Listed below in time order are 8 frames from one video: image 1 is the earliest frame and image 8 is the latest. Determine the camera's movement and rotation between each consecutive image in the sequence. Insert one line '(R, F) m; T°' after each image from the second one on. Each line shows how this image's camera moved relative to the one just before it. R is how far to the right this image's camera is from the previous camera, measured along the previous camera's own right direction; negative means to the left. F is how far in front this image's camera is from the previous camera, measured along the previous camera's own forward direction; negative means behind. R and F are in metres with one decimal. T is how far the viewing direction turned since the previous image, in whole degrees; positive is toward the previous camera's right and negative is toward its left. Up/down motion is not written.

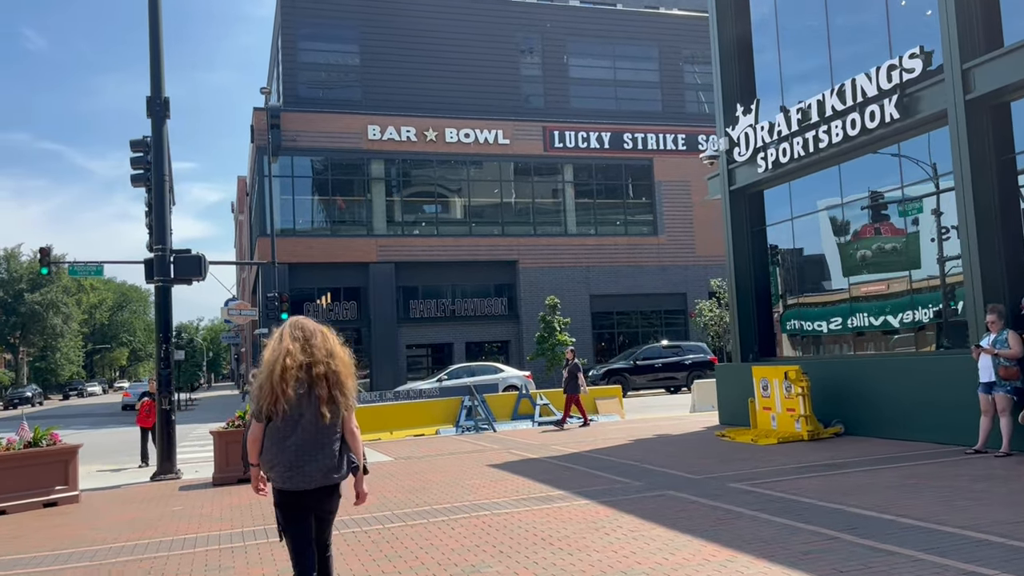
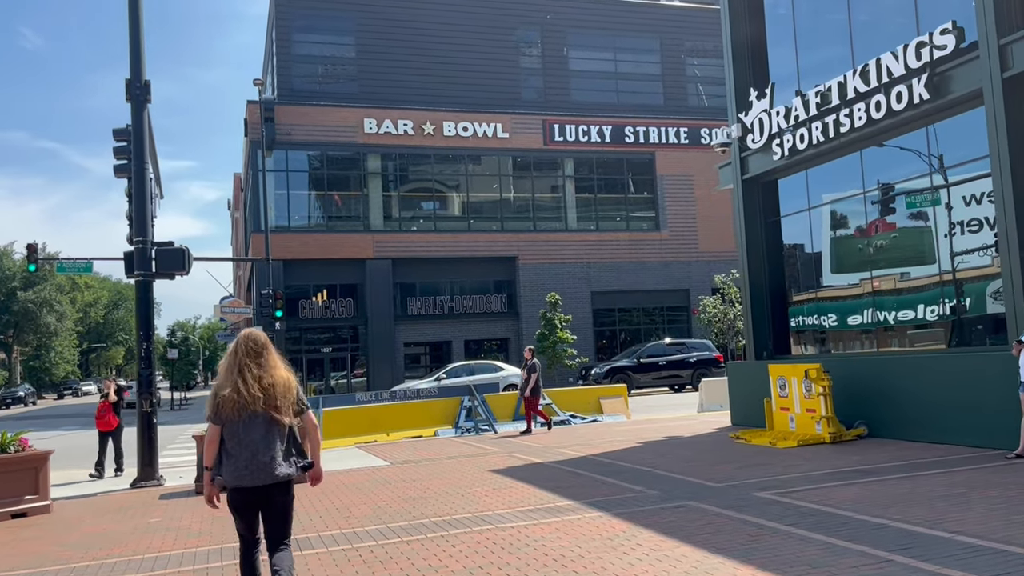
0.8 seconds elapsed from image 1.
(-0.1, +0.8) m; 0°
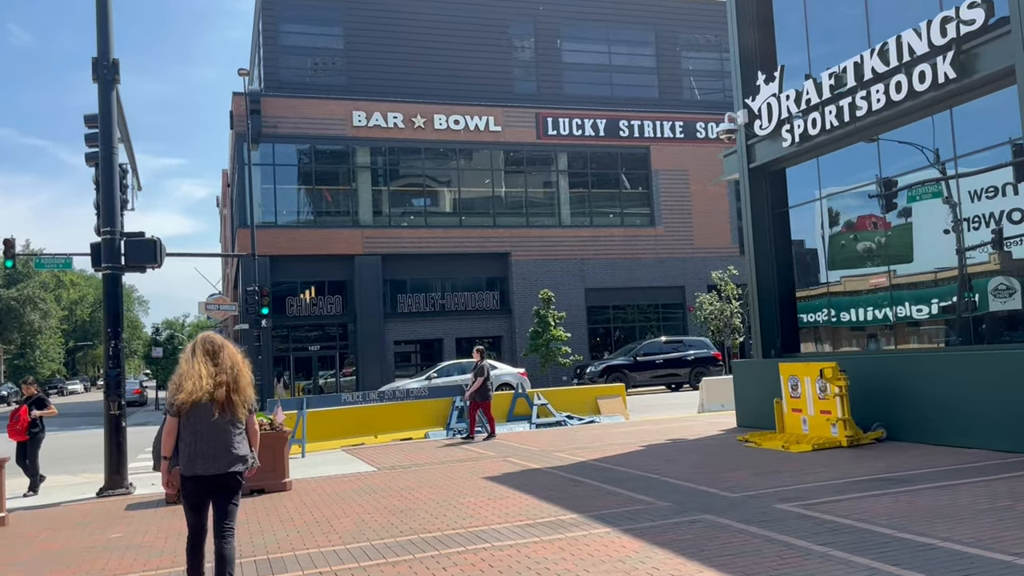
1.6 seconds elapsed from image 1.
(-0.1, +0.8) m; +1°
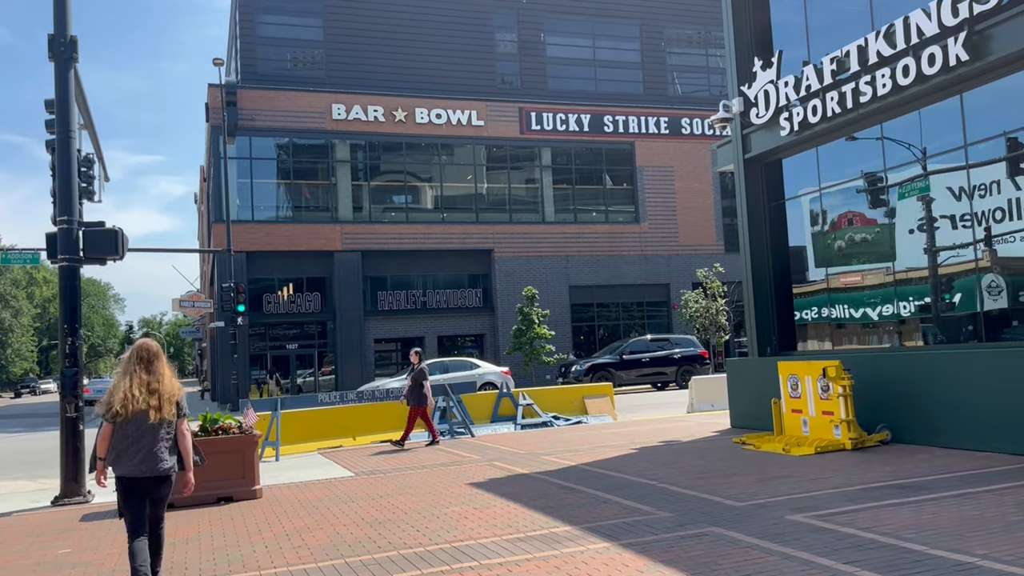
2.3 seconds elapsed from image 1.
(-0.1, +0.7) m; +1°
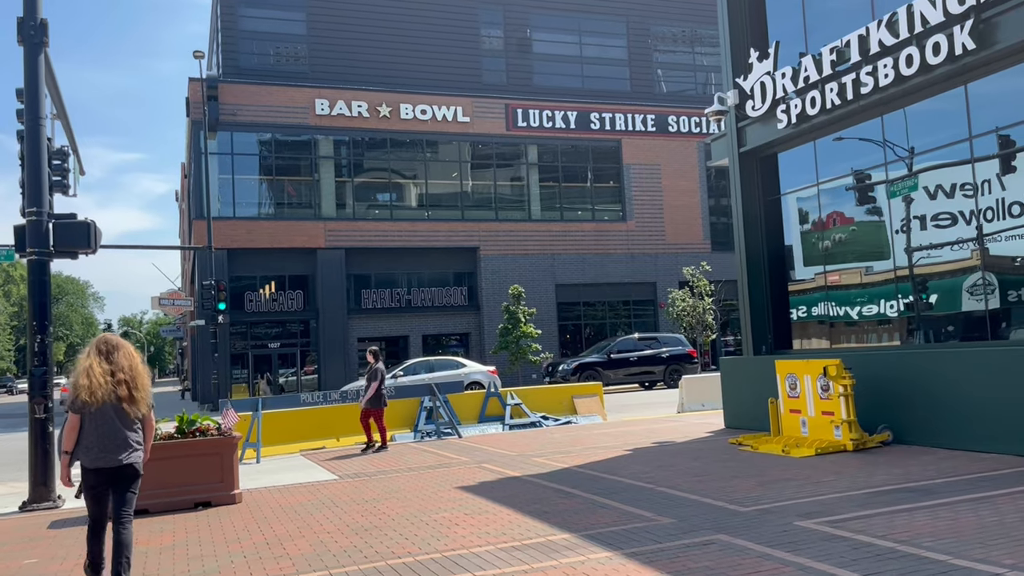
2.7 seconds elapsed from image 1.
(-0.1, +0.4) m; +1°
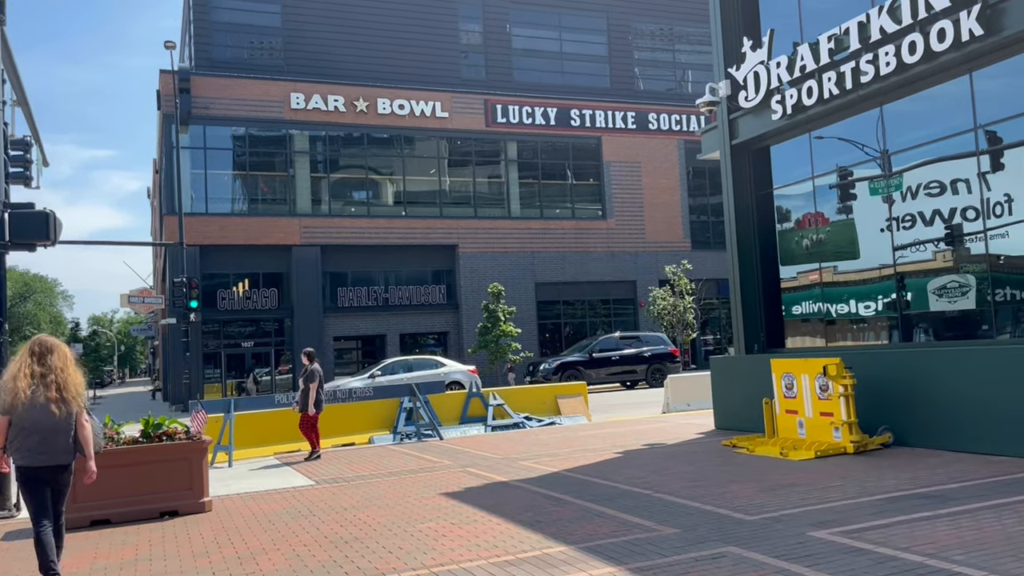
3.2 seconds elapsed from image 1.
(-0.1, +0.5) m; +2°
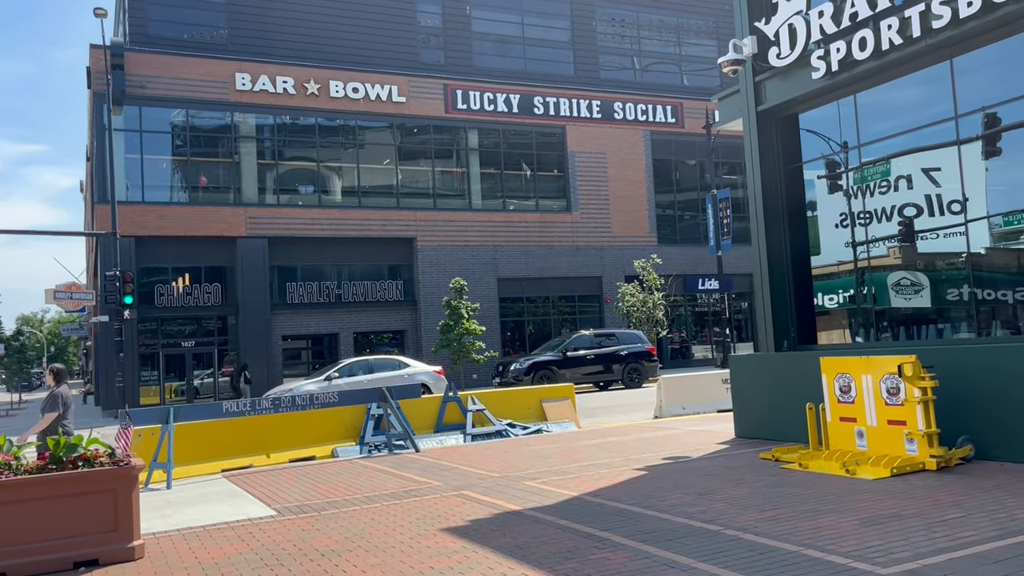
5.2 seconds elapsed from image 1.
(-0.6, +1.9) m; +4°
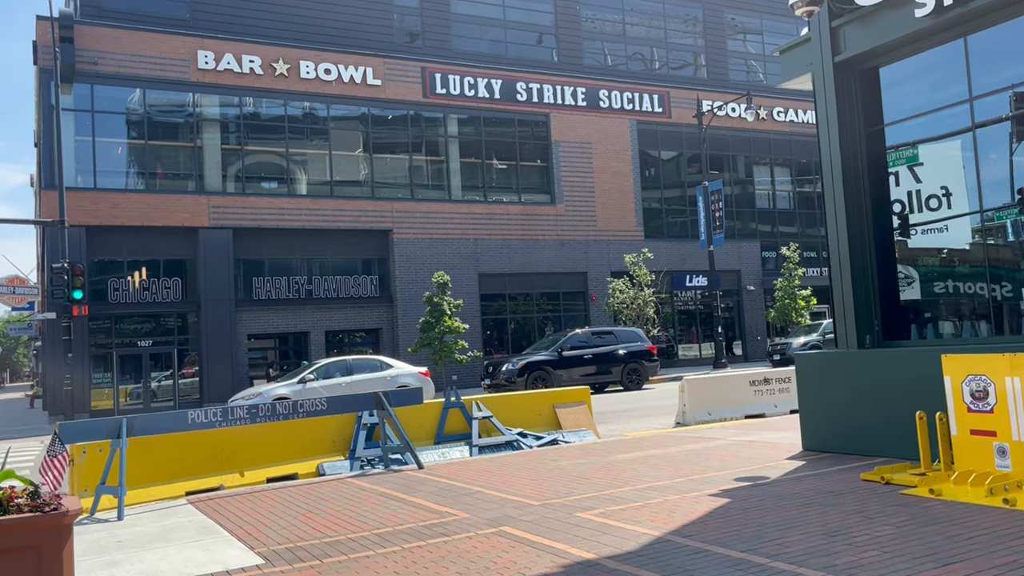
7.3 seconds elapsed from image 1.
(-0.7, +2.0) m; +2°
